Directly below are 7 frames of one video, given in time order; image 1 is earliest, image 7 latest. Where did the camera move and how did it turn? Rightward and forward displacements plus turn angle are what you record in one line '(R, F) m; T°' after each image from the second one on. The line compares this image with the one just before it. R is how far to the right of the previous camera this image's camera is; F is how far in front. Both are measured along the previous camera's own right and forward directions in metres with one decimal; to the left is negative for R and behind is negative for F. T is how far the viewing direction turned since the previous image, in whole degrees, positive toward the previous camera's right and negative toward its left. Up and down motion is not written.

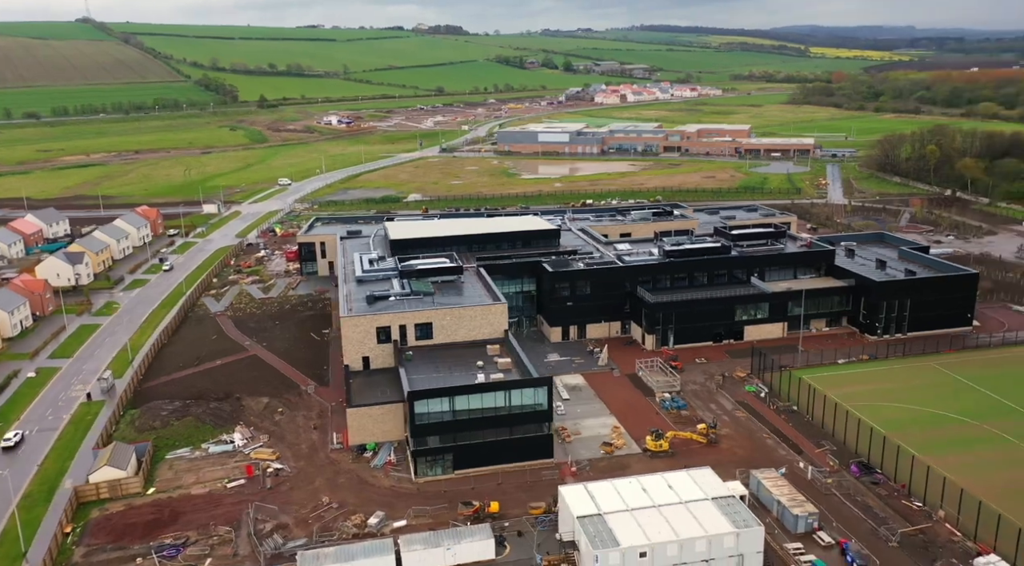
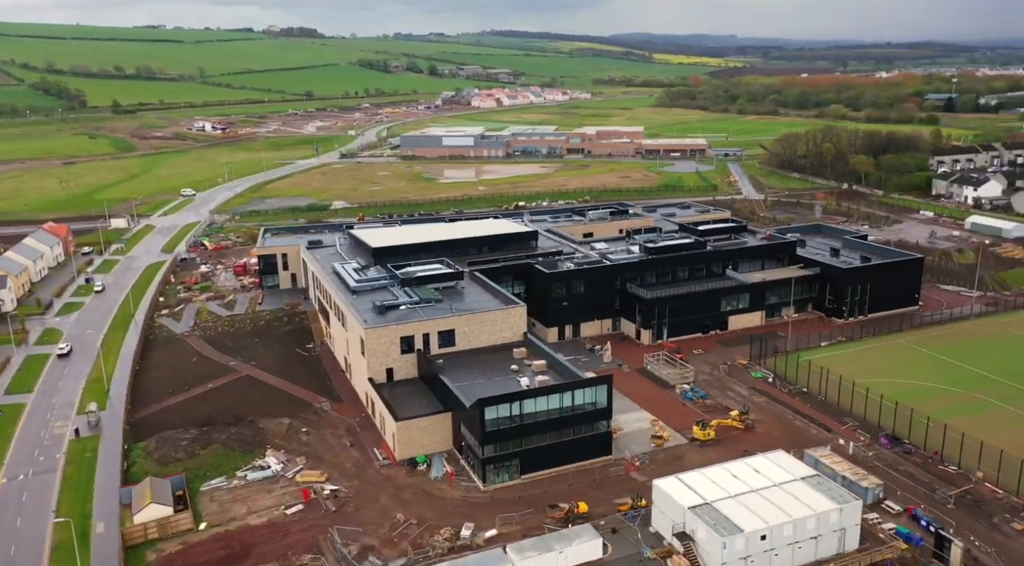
(-9.0, +0.8) m; +10°
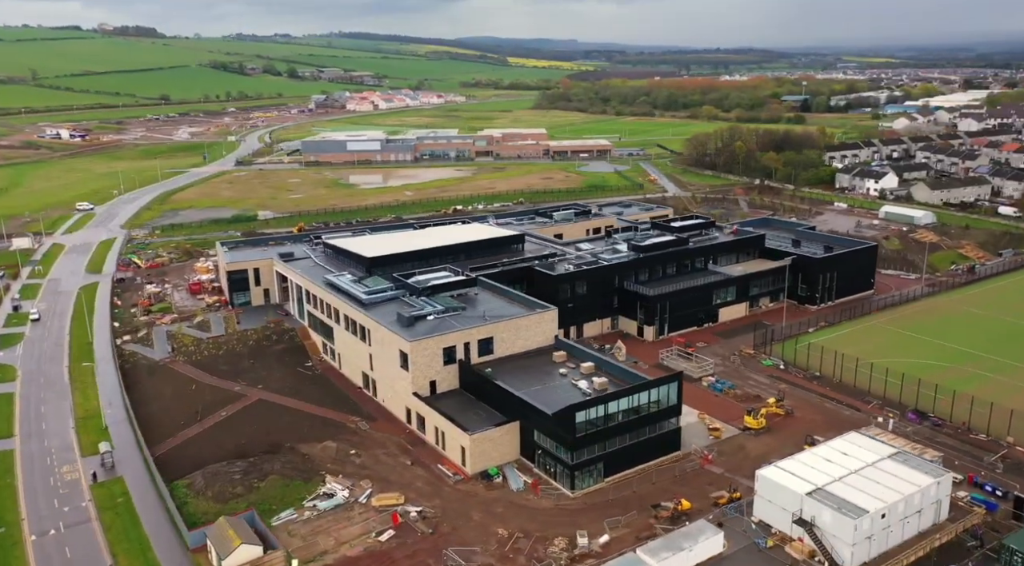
(-9.7, +1.3) m; +10°
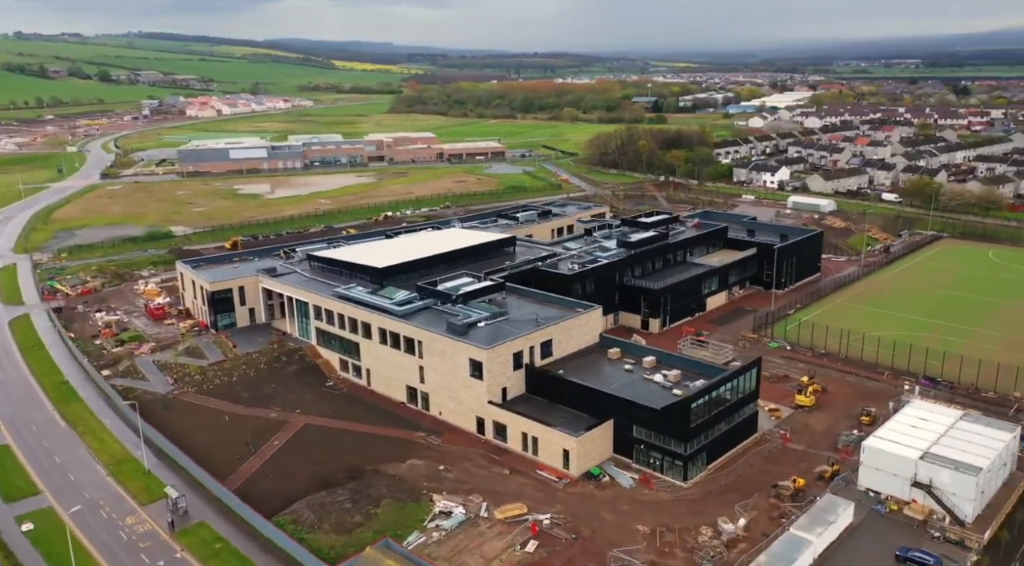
(-12.2, +1.4) m; +12°
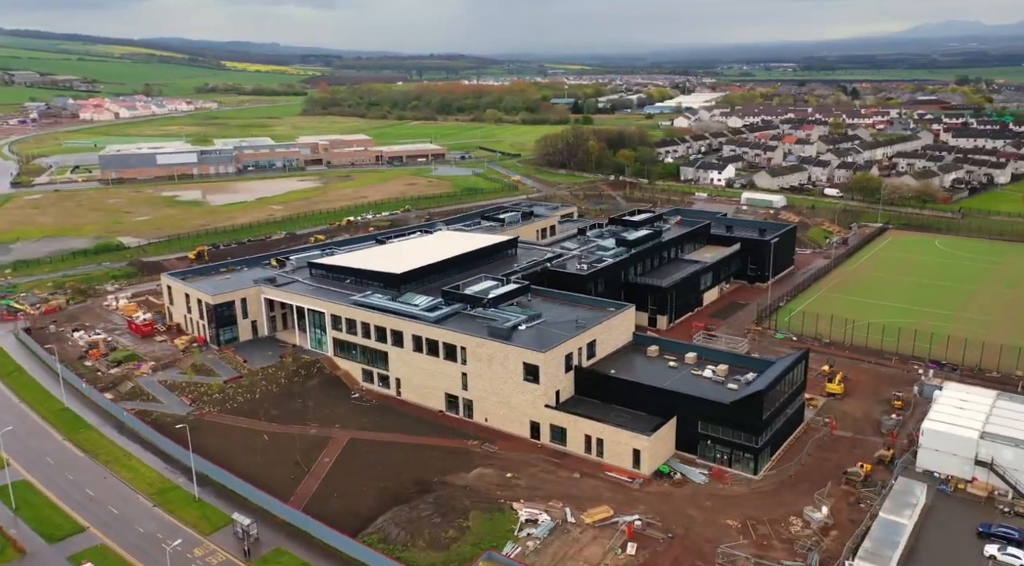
(-7.7, +1.0) m; +7°
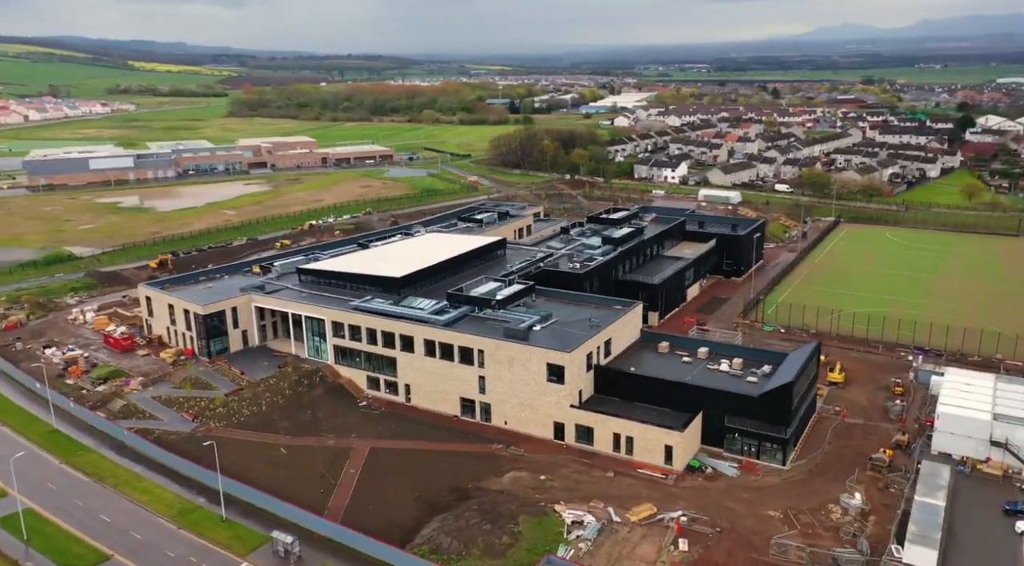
(-4.9, +0.7) m; +5°
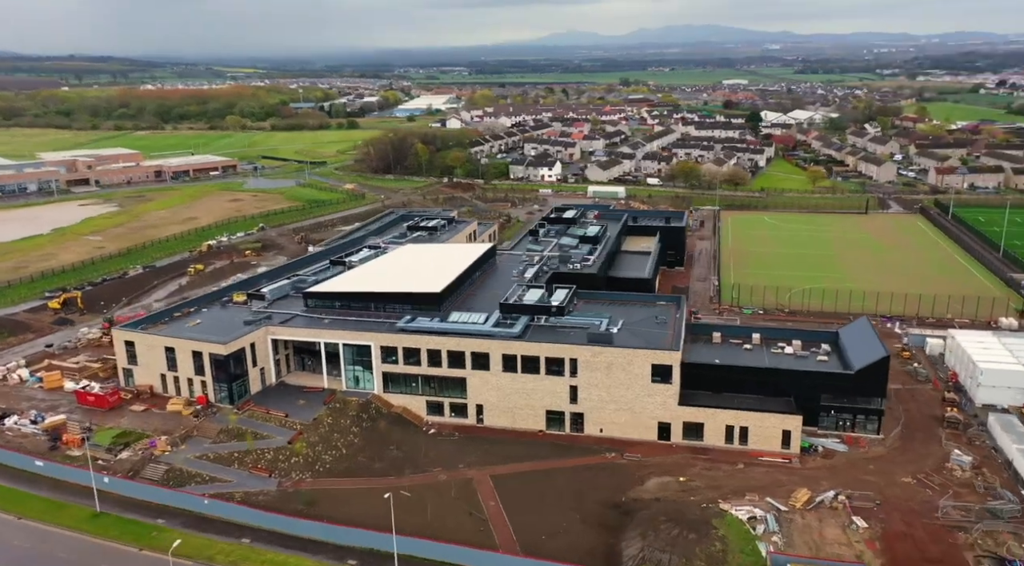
(-15.9, +3.8) m; +16°
